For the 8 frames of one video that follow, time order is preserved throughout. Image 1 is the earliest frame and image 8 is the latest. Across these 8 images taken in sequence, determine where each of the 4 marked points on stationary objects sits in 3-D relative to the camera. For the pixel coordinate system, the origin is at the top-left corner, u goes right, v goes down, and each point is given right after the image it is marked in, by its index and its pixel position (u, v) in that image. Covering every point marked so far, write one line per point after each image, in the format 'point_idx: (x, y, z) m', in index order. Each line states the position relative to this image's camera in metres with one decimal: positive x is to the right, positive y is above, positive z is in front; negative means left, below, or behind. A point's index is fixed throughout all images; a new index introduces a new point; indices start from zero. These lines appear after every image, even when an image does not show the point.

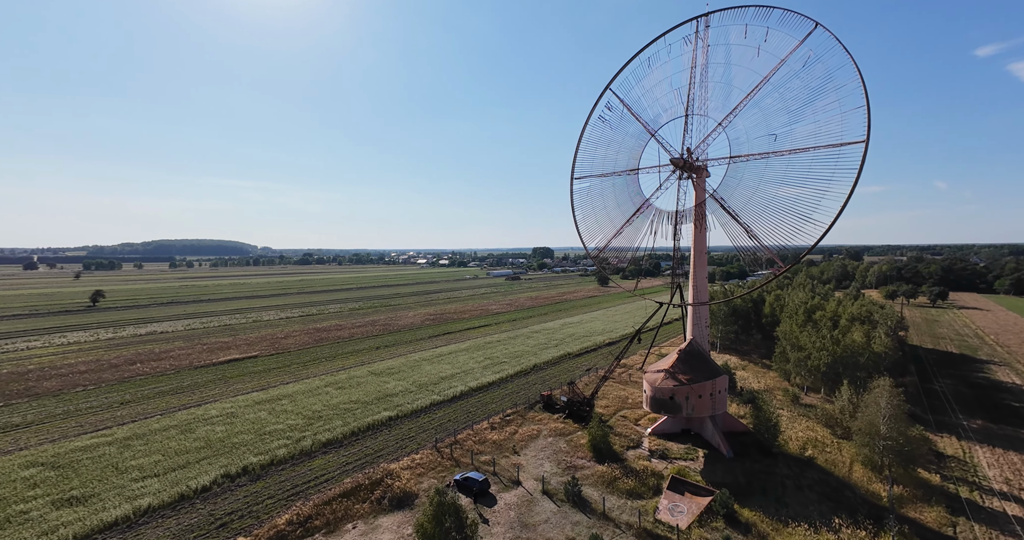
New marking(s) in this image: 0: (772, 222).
0: (+11.0, +2.0, +18.2) m
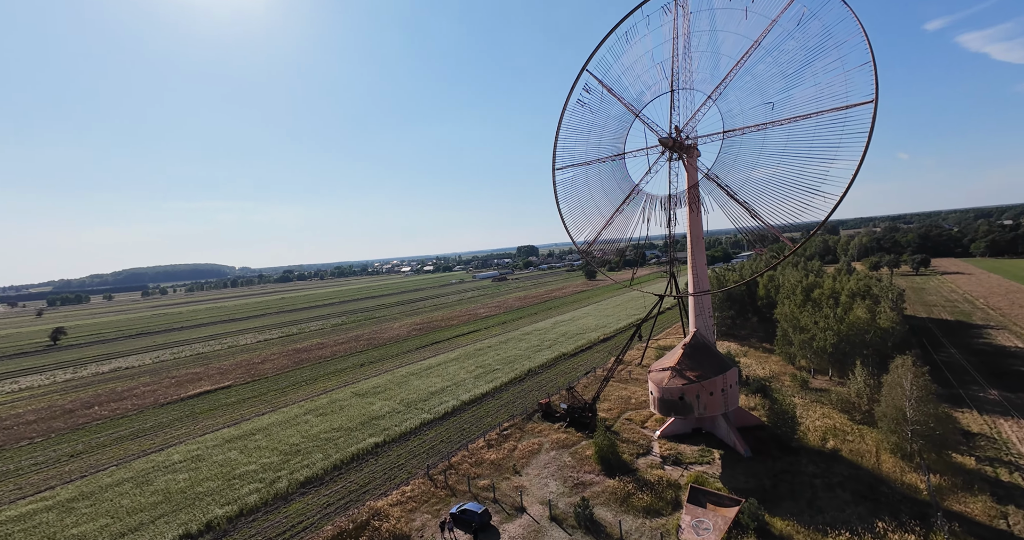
0: (+10.2, +2.8, +16.7) m
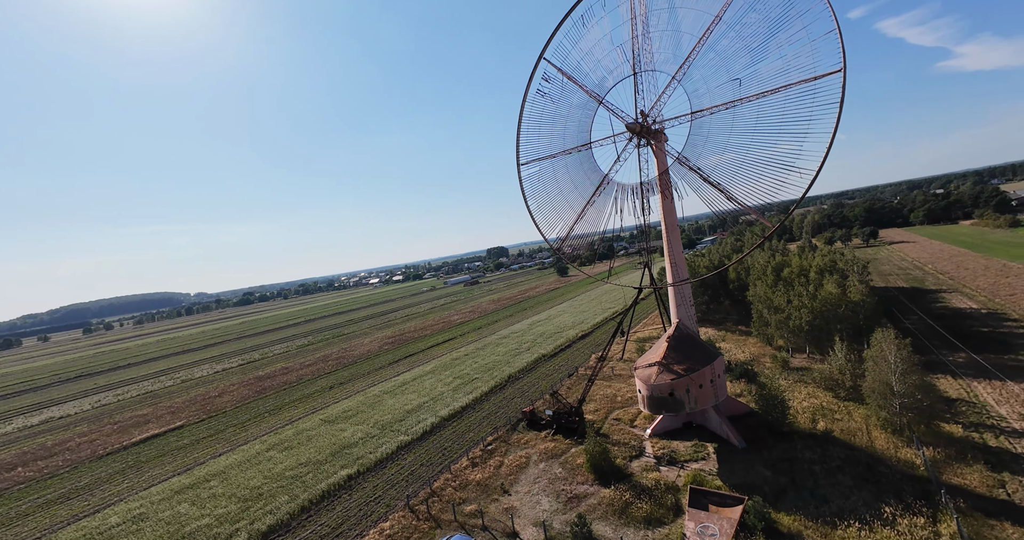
0: (+8.9, +3.4, +16.0) m
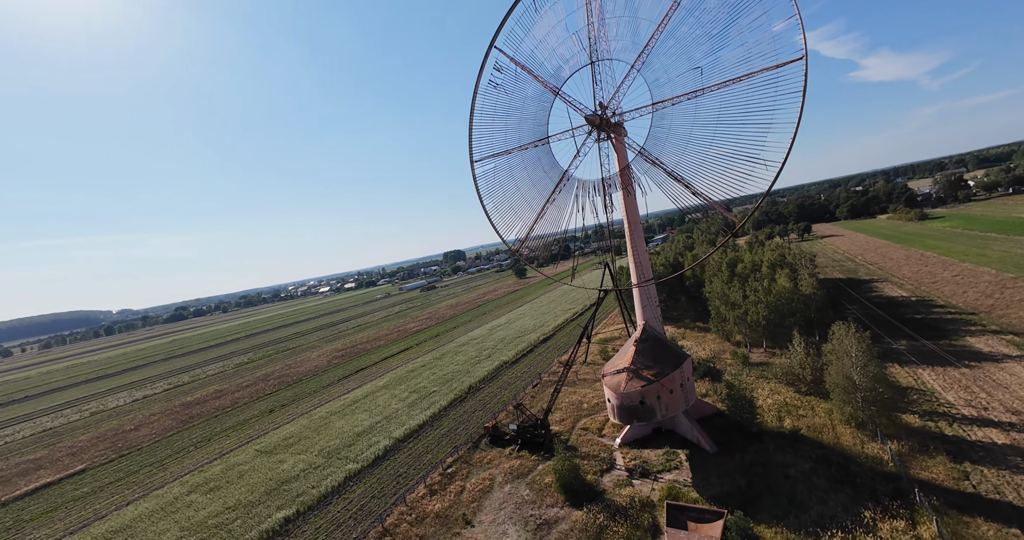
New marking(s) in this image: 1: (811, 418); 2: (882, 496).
0: (+7.2, +3.5, +15.3) m
1: (+13.5, -6.7, +19.4) m
2: (+11.7, -7.1, +13.7) m
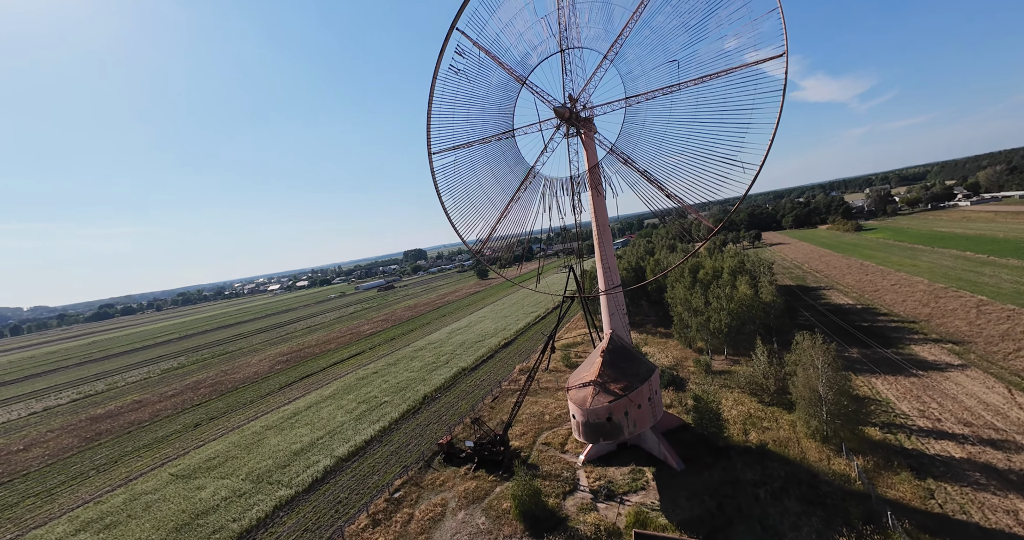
0: (+6.0, +3.2, +14.3) m
1: (+11.6, -7.1, +18.9) m
2: (+10.3, -7.5, +13.0) m
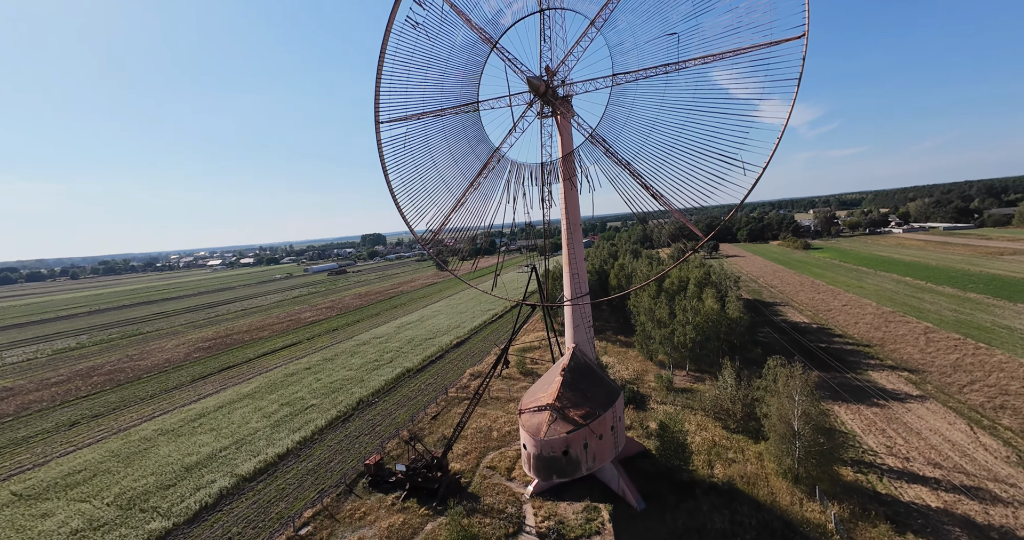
0: (+4.8, +2.8, +12.0) m
1: (+9.2, -7.8, +17.3) m
2: (+8.5, -8.2, +11.3) m
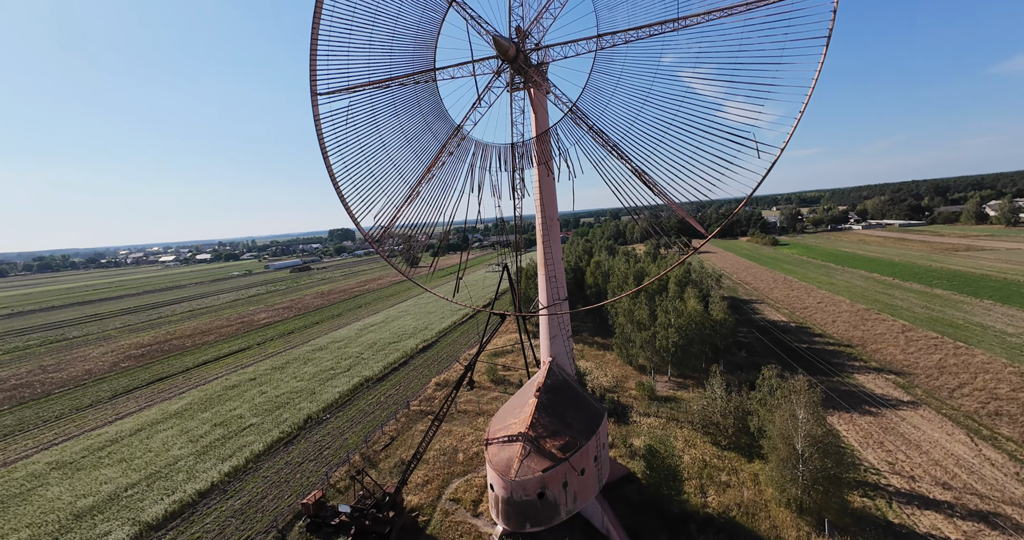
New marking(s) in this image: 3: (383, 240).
0: (+3.9, +2.7, +9.8) m
1: (+8.1, -7.8, +15.4) m
2: (+7.6, -8.3, +9.4) m
3: (-4.2, +1.0, +13.8) m
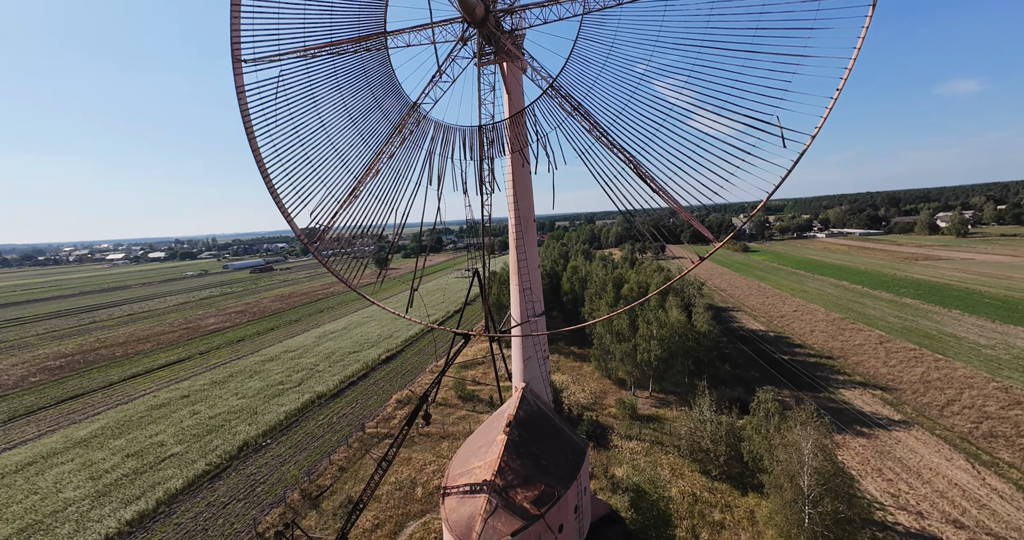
0: (+3.3, +2.4, +7.7) m
1: (+7.0, -8.2, +13.5) m
2: (+6.9, -8.6, +7.5) m
3: (-5.1, +0.8, +11.3) m
